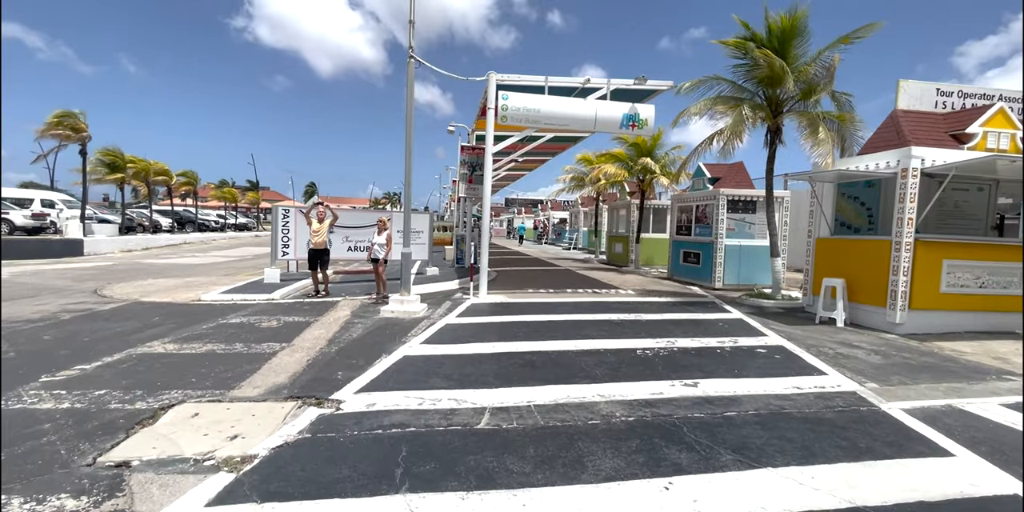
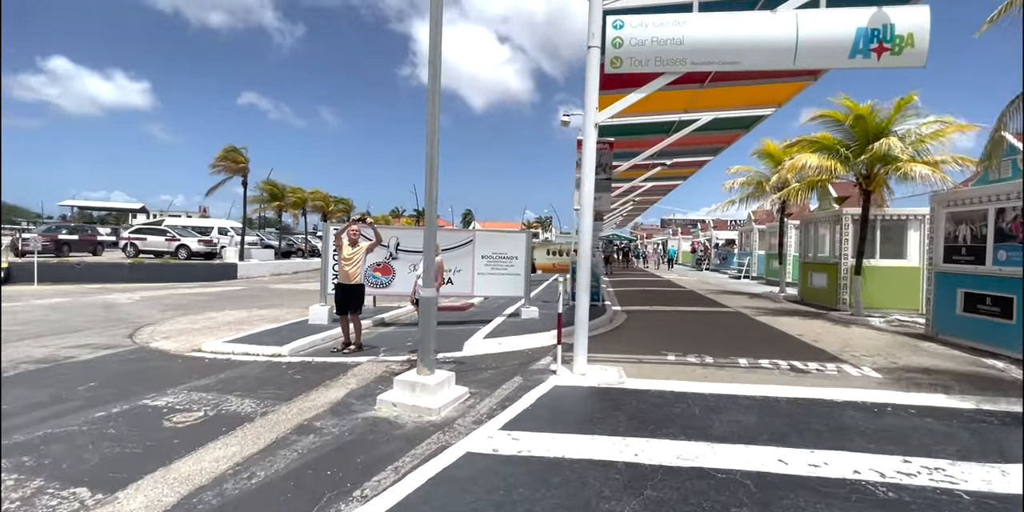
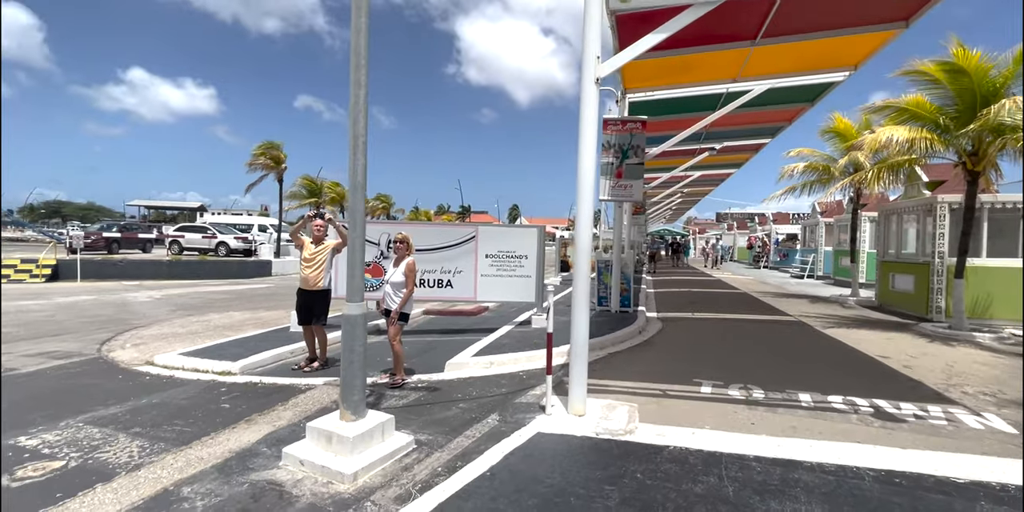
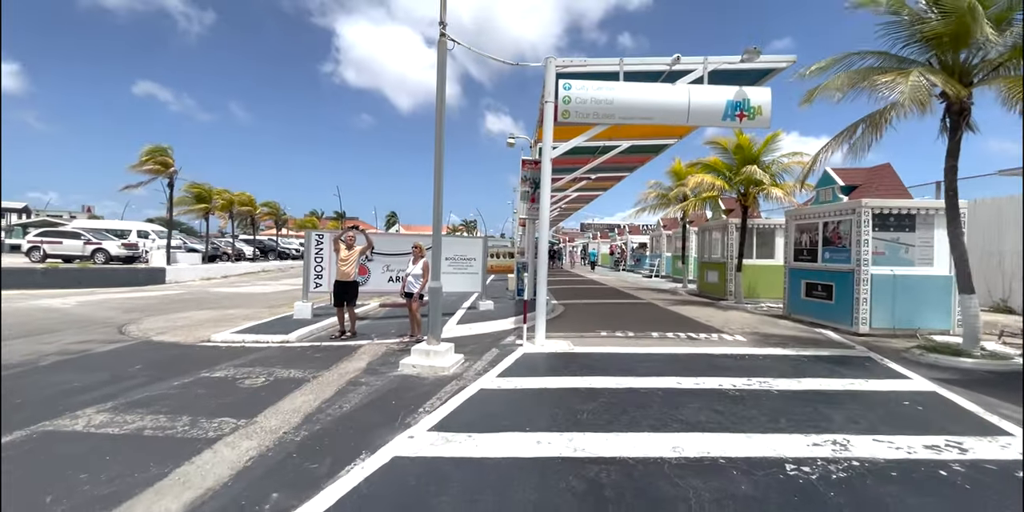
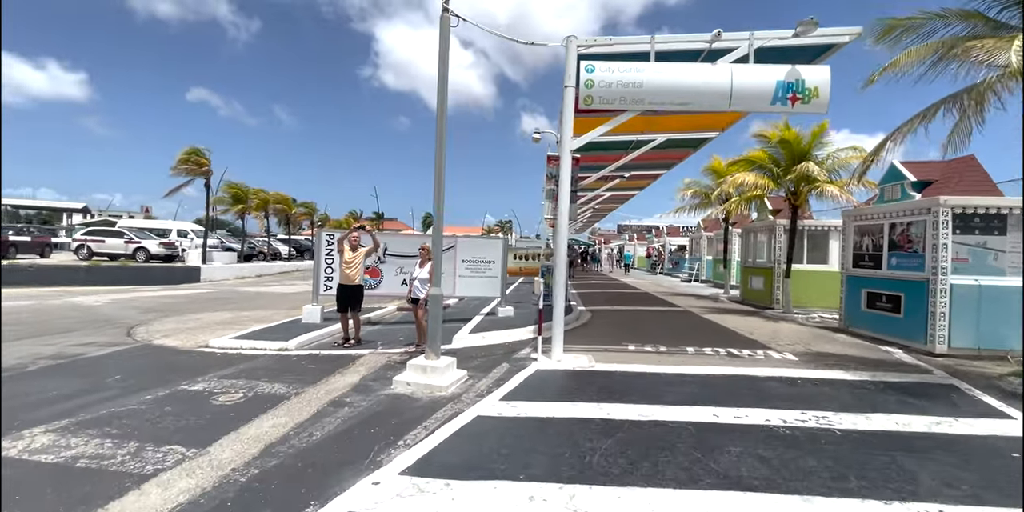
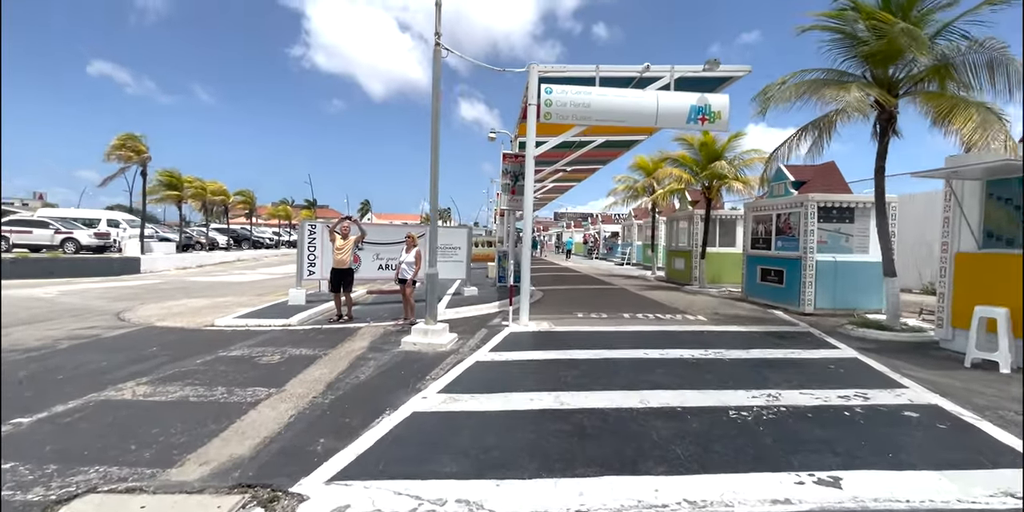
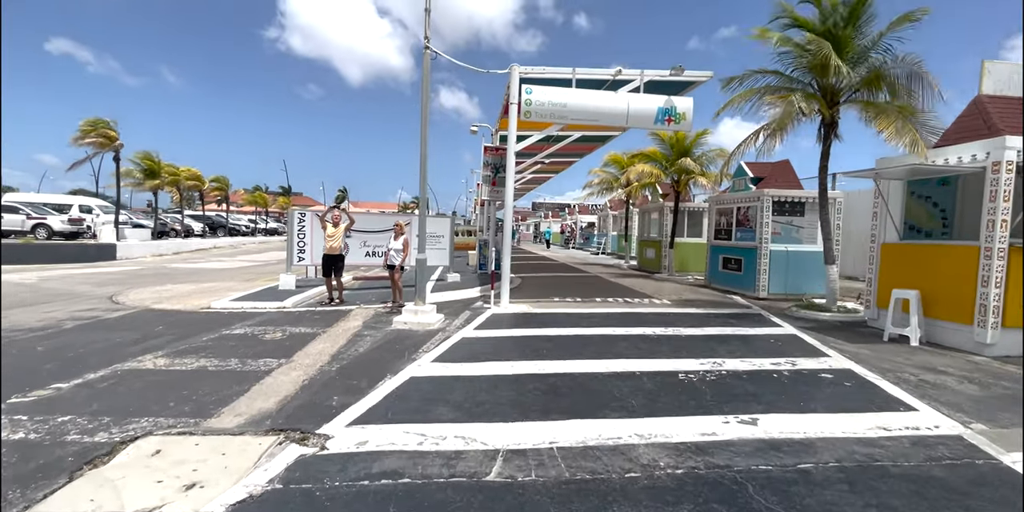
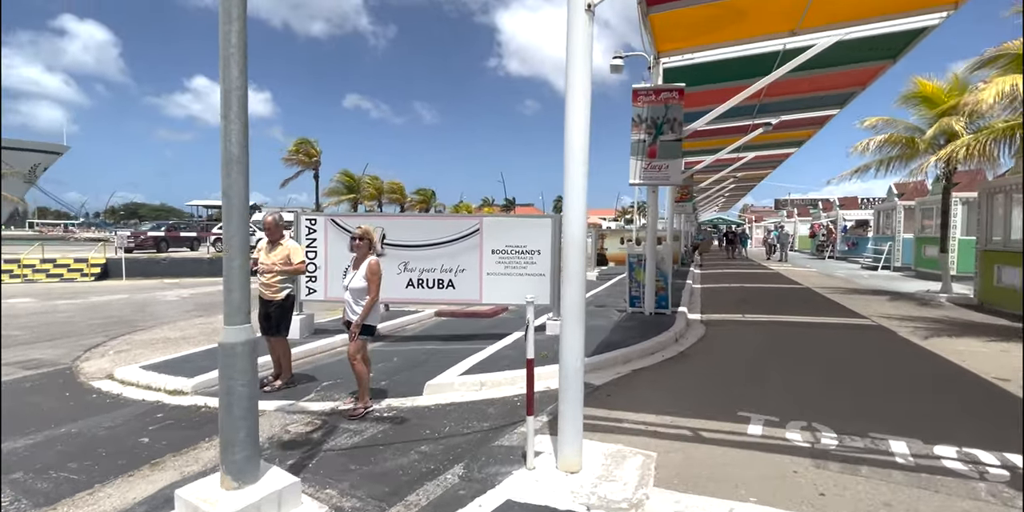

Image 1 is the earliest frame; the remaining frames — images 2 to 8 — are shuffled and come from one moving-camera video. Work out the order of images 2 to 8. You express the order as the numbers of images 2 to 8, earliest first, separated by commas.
7, 6, 4, 5, 2, 3, 8
